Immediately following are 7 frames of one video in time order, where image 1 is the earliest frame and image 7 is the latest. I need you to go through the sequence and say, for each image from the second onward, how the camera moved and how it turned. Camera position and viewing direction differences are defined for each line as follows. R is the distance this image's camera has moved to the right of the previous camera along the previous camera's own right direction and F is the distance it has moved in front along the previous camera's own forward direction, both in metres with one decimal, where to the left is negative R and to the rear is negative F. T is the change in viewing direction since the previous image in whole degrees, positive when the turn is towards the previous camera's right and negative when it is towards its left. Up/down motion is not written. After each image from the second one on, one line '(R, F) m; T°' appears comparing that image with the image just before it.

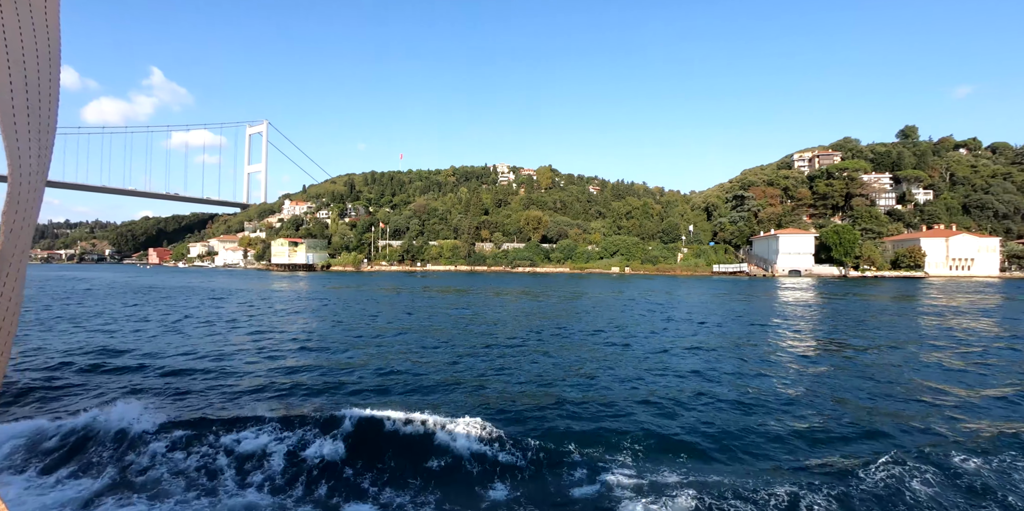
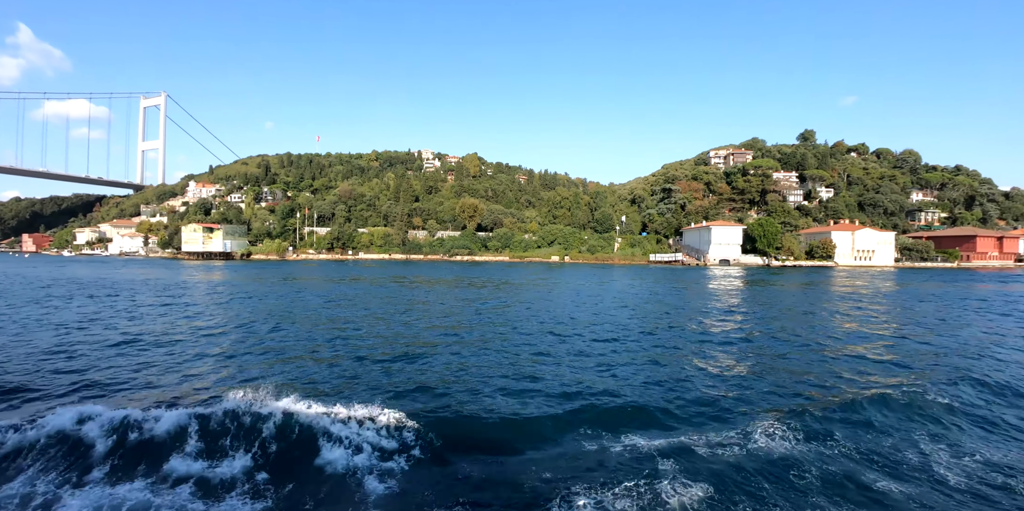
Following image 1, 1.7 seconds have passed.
(-1.5, +0.4) m; +9°
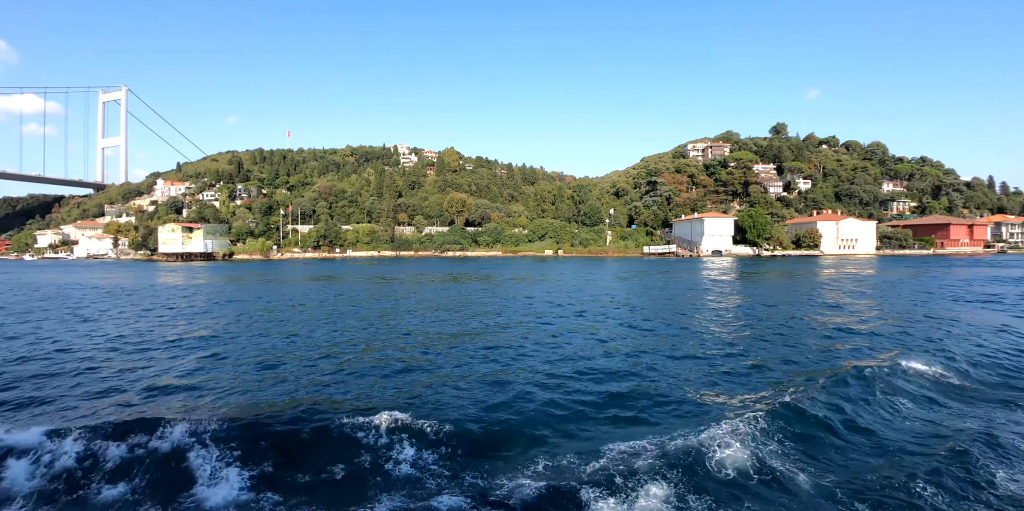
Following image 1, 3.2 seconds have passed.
(-1.9, -0.5) m; +3°
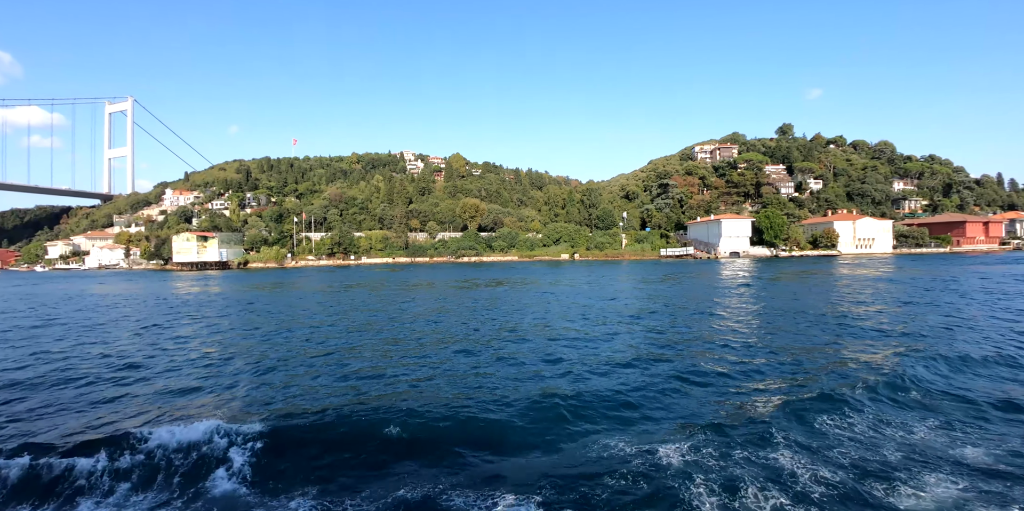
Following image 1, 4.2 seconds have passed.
(-1.4, -0.6) m; 0°
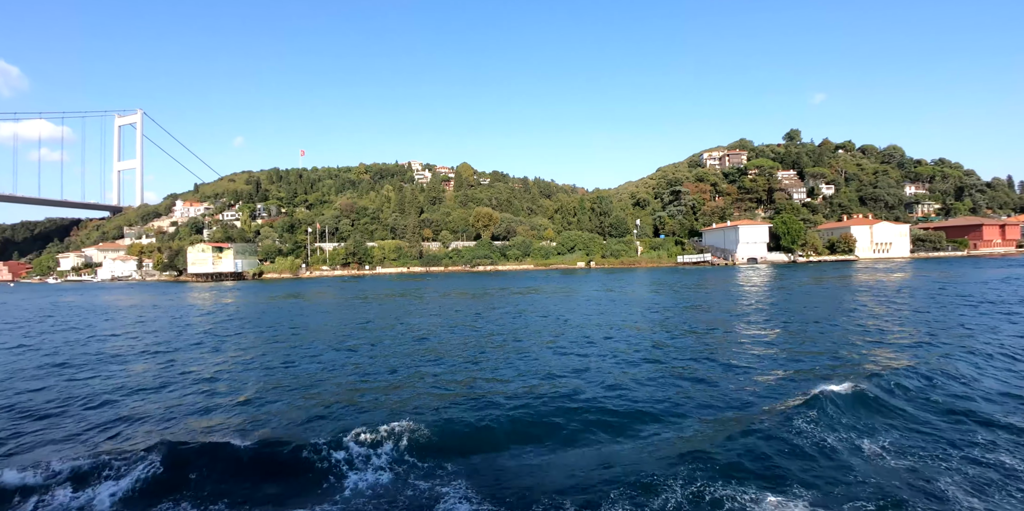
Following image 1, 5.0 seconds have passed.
(-1.3, -0.5) m; 0°
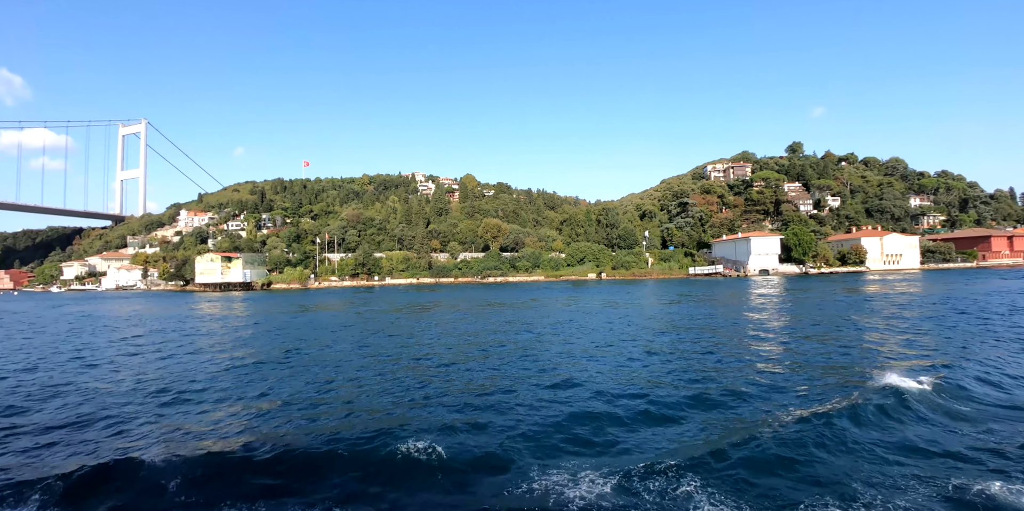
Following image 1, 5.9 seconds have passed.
(-1.2, -0.4) m; 0°
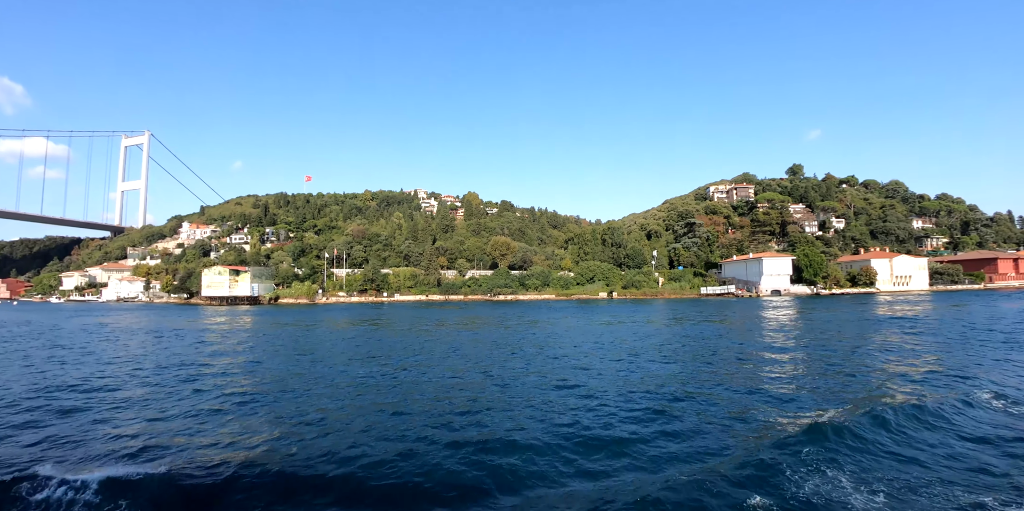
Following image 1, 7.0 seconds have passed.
(-1.6, -0.6) m; 0°
